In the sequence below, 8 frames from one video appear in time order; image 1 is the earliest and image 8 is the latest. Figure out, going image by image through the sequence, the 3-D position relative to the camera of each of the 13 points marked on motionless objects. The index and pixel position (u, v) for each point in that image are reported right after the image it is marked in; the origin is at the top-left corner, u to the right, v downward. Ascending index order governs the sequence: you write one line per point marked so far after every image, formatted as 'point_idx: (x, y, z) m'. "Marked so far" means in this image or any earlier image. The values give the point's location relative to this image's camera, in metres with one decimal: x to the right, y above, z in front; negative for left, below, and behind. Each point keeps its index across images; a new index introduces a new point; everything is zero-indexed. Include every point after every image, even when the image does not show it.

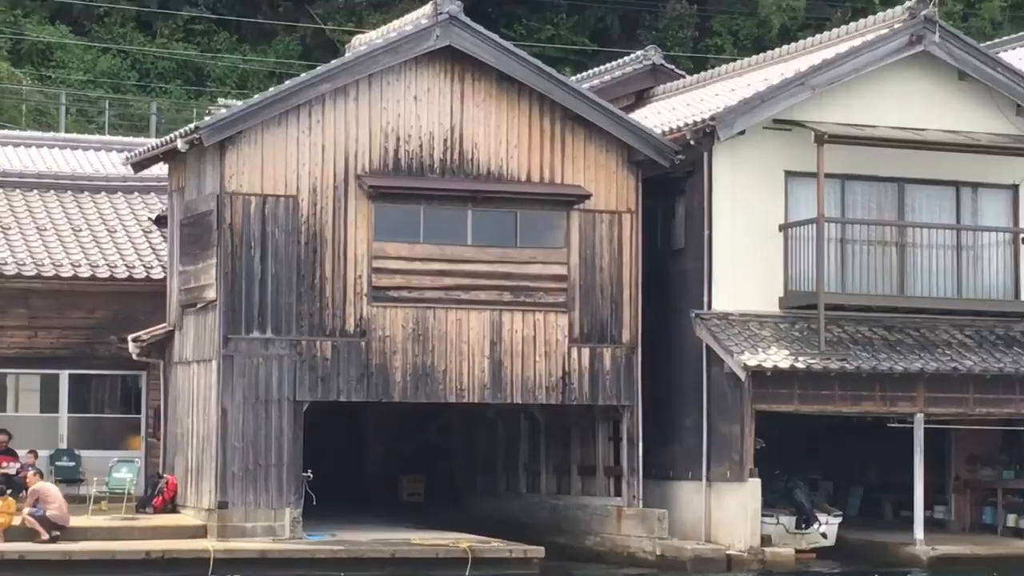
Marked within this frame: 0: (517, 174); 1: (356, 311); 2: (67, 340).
0: (0.0, +1.0, +18.9) m
1: (-1.3, -0.2, +18.3) m
2: (-4.0, -0.5, +19.9) m
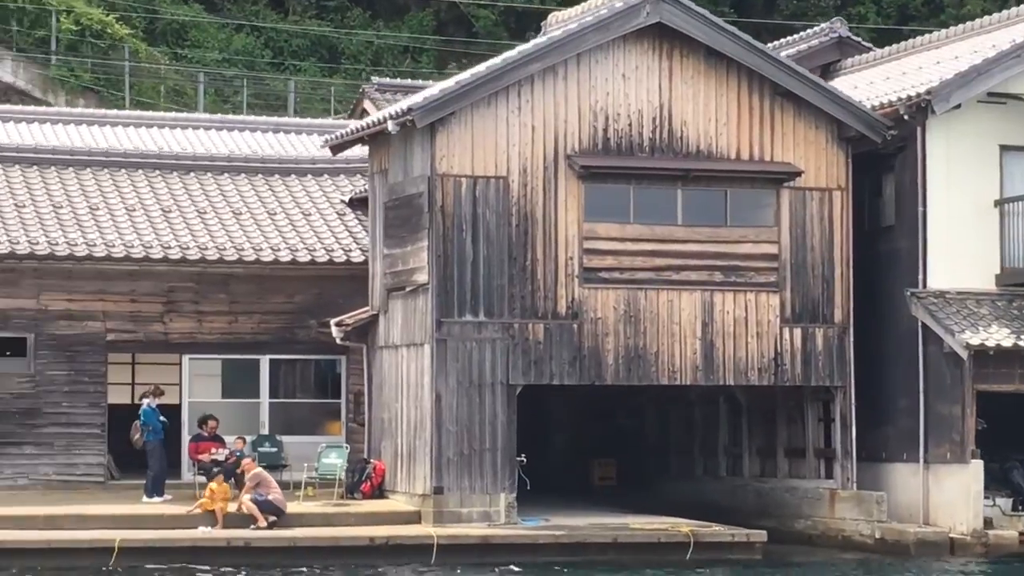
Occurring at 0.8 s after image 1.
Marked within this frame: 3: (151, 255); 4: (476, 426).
0: (+1.8, +1.1, +18.6) m
1: (+0.5, 0.0, +18.1) m
2: (-2.2, -0.3, +19.8) m
3: (-3.1, +0.3, +18.9) m
4: (-0.3, -1.1, +17.8) m
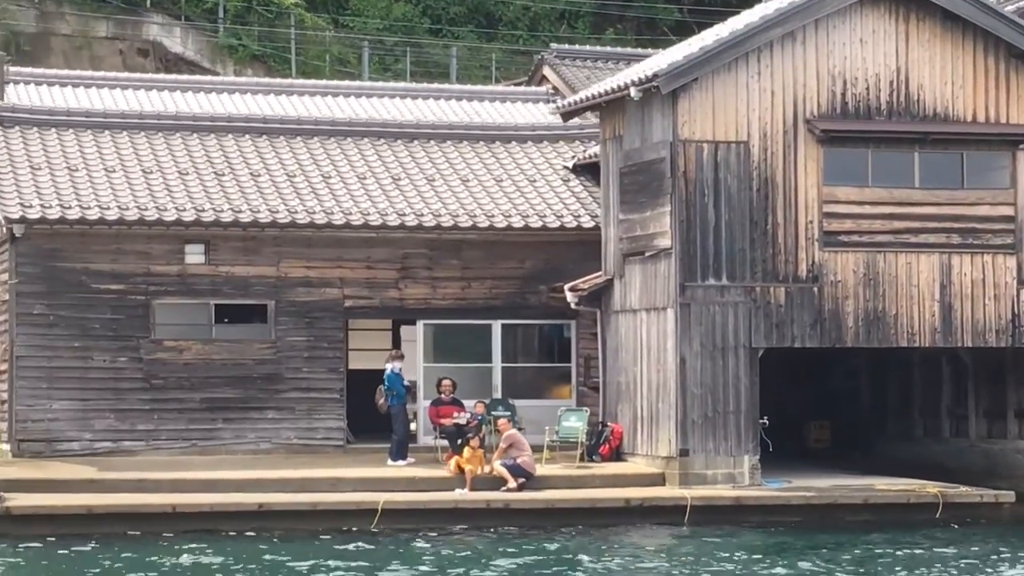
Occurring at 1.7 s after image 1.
0: (+3.8, +1.5, +18.6) m
1: (+2.4, +0.3, +18.2) m
2: (-0.1, 0.0, +20.0) m
3: (-1.1, +0.6, +19.2) m
4: (+1.7, -0.8, +17.9) m
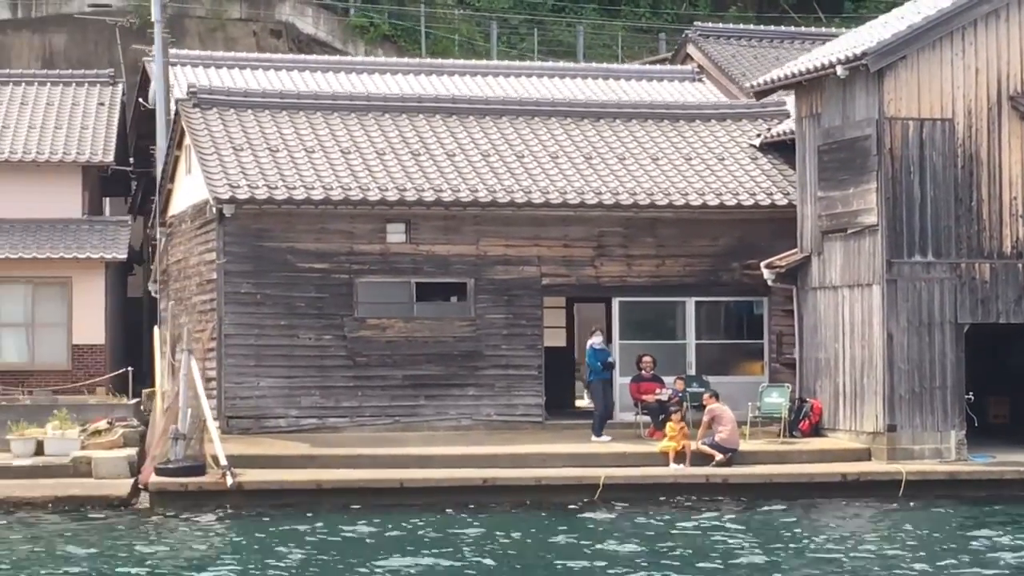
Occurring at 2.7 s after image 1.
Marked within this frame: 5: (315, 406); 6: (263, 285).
0: (+5.5, +1.7, +18.7) m
1: (+4.1, +0.5, +18.3) m
2: (+1.6, +0.2, +20.2) m
3: (+0.6, +0.8, +19.4) m
4: (+3.4, -0.6, +18.1) m
5: (-1.7, -1.0, +19.1) m
6: (-2.1, 0.0, +19.0) m
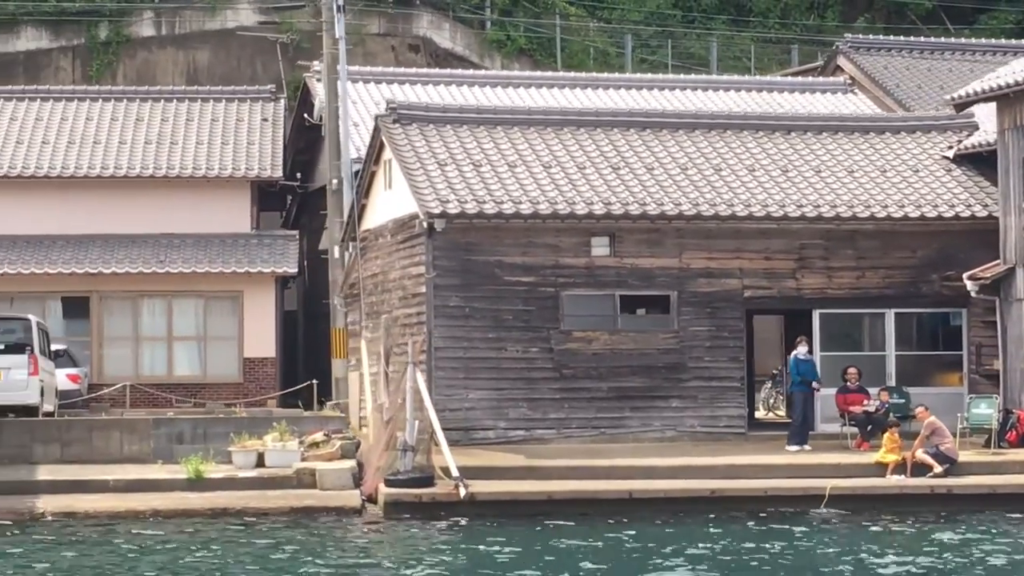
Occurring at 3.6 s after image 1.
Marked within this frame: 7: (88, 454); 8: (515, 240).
0: (+7.2, +1.6, +18.6) m
1: (+5.9, +0.4, +18.3) m
2: (+3.5, +0.1, +20.3) m
3: (+2.4, +0.7, +19.5) m
4: (+5.1, -0.7, +18.1) m
5: (+0.1, -1.1, +19.3) m
6: (-0.4, -0.1, +19.3) m
7: (-3.5, -1.4, +18.5) m
8: (0.0, +0.4, +19.4) m
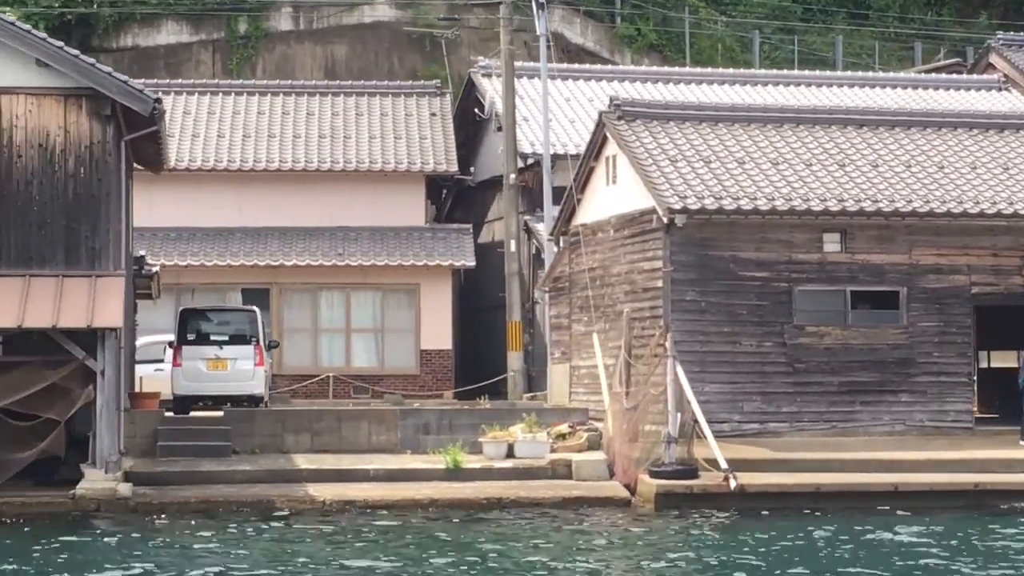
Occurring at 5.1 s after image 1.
0: (+9.3, +1.6, +18.8) m
1: (+7.9, +0.4, +18.5) m
2: (+5.6, +0.1, +20.5) m
3: (+4.5, +0.7, +19.8) m
4: (+7.2, -0.7, +18.3) m
5: (+2.2, -1.1, +19.6) m
6: (+1.7, 0.0, +19.6) m
7: (-1.5, -1.3, +18.9) m
8: (+2.1, +0.5, +19.7) m
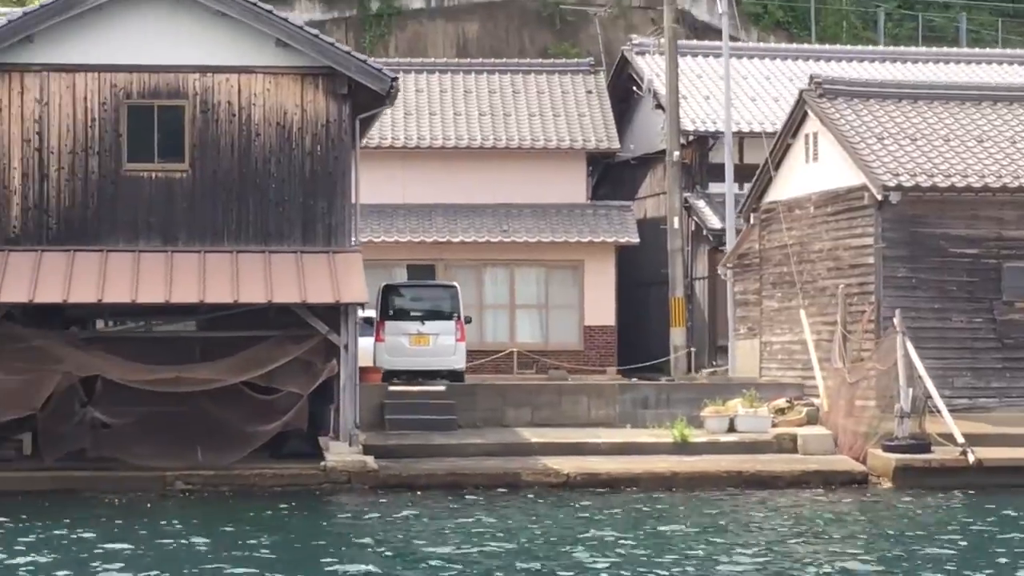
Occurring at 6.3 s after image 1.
0: (+11.2, +1.8, +18.8) m
1: (+9.8, +0.6, +18.5) m
2: (+7.5, +0.3, +20.6) m
3: (+6.4, +0.9, +19.9) m
4: (+9.0, -0.5, +18.4) m
5: (+4.0, -0.9, +19.8) m
6: (+3.6, +0.2, +19.7) m
7: (+0.4, -1.1, +19.1) m
8: (+4.0, +0.7, +19.9) m
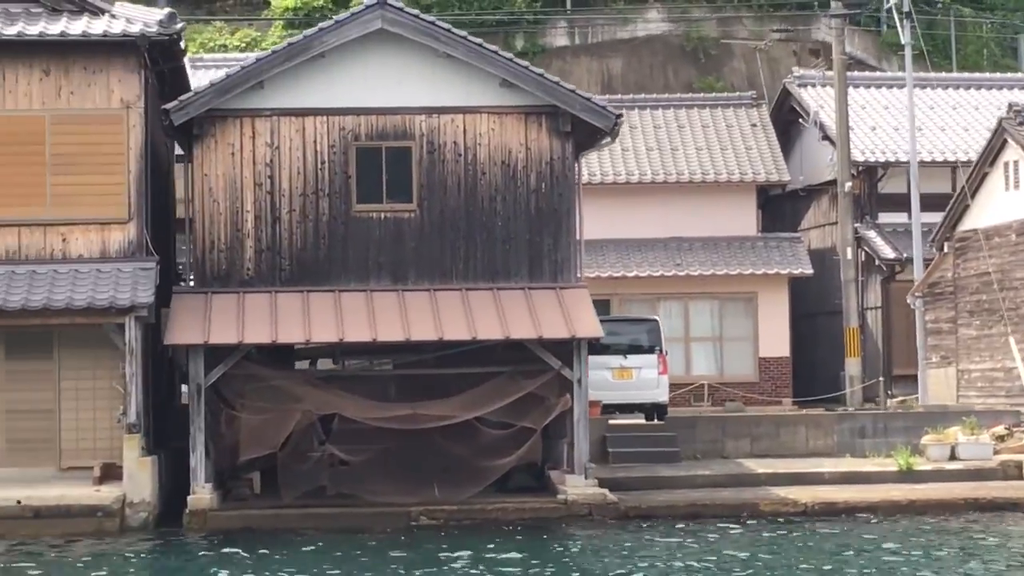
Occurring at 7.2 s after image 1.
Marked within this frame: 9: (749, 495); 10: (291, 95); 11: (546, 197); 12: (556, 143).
0: (+13.0, +1.7, +18.5) m
1: (+11.6, +0.5, +18.3) m
2: (+9.4, +0.2, +20.5) m
3: (+8.3, +0.7, +19.8) m
4: (+10.9, -0.6, +18.2) m
5: (+6.0, -1.1, +19.8) m
6: (+5.5, -0.1, +19.8) m
7: (+2.3, -1.4, +19.3) m
8: (+5.9, +0.5, +19.9) m
9: (+1.9, -1.6, +17.4) m
10: (-1.8, +1.6, +17.9) m
11: (+0.3, +0.7, +18.2) m
12: (+0.4, +1.2, +18.2) m
